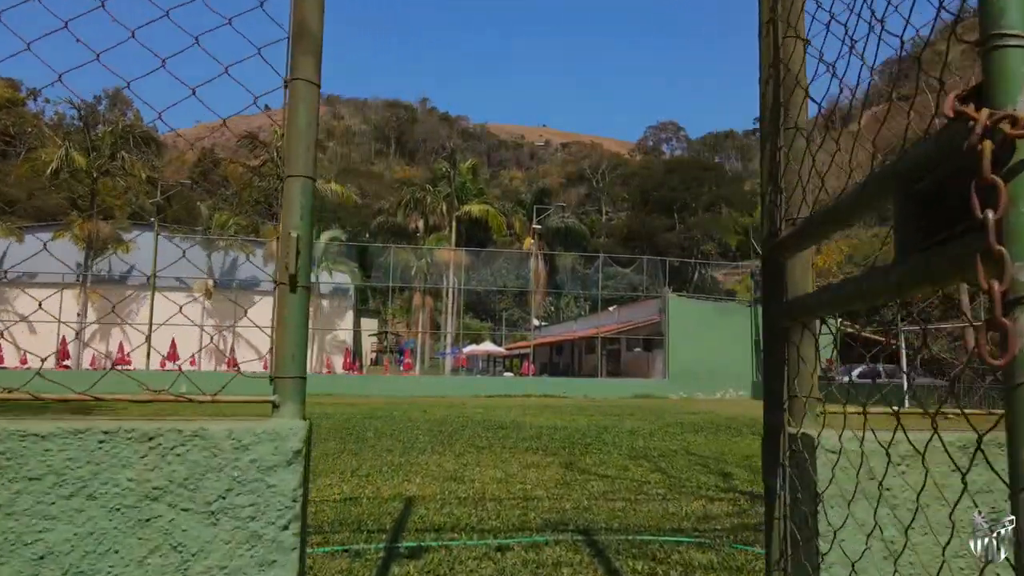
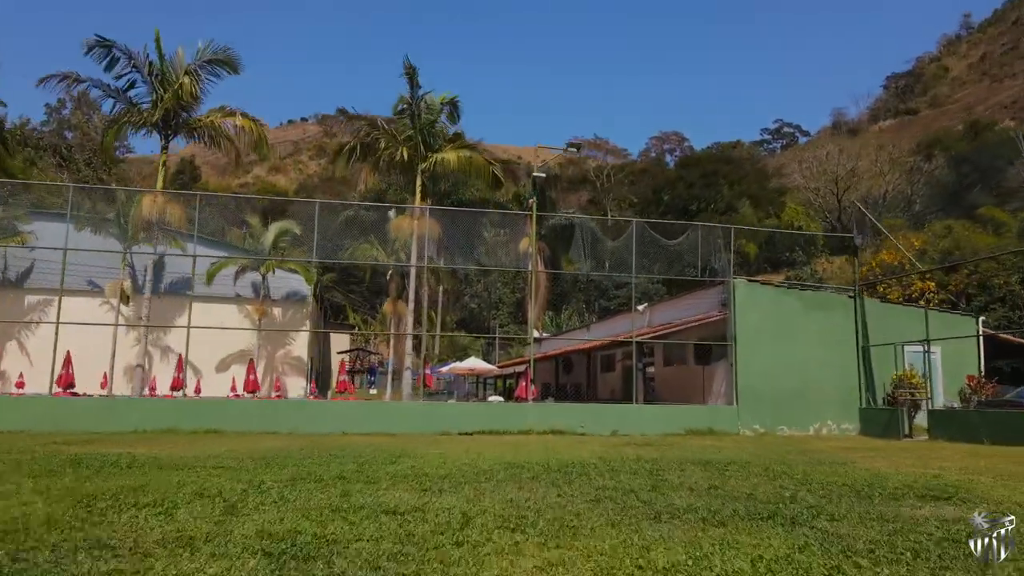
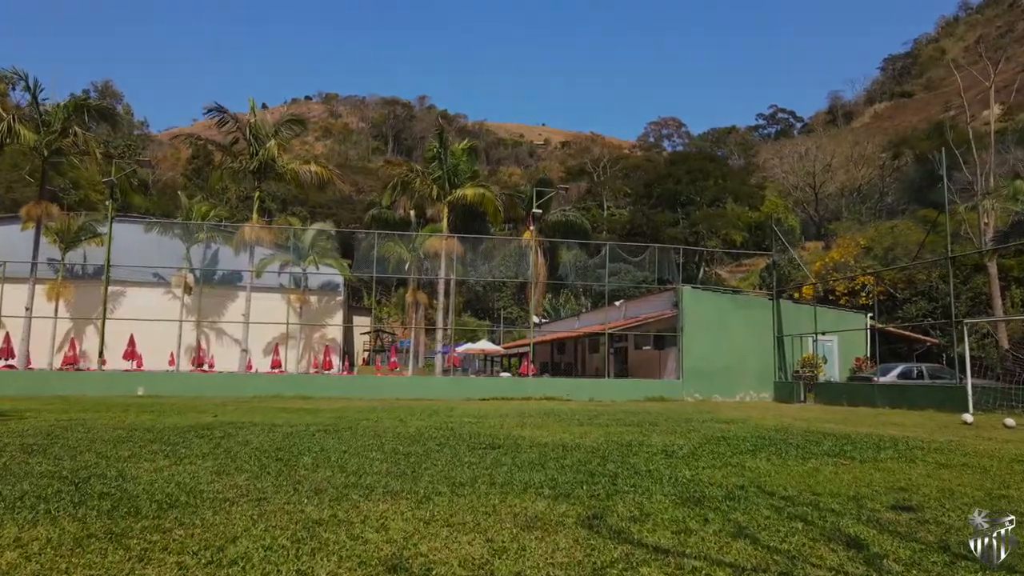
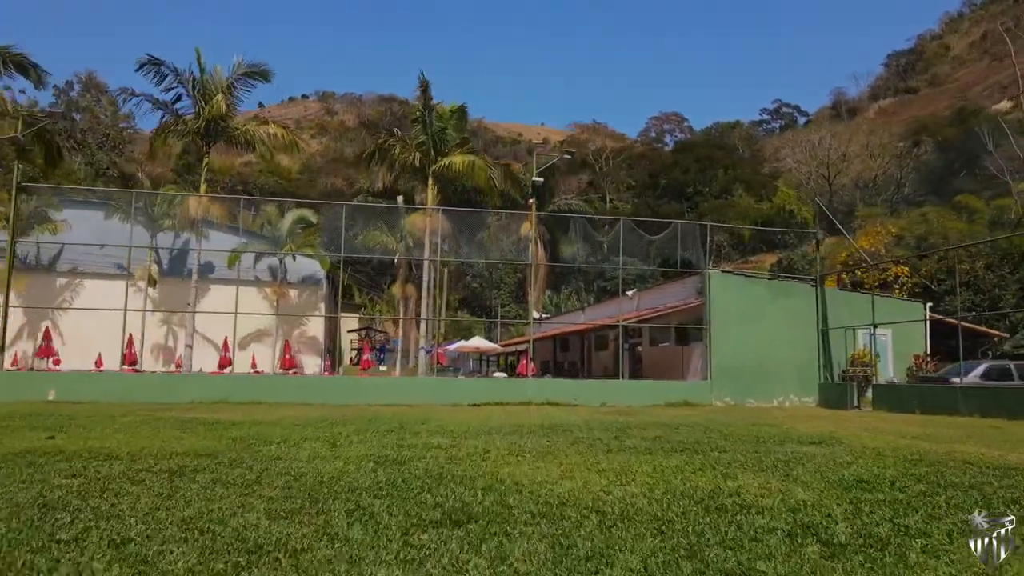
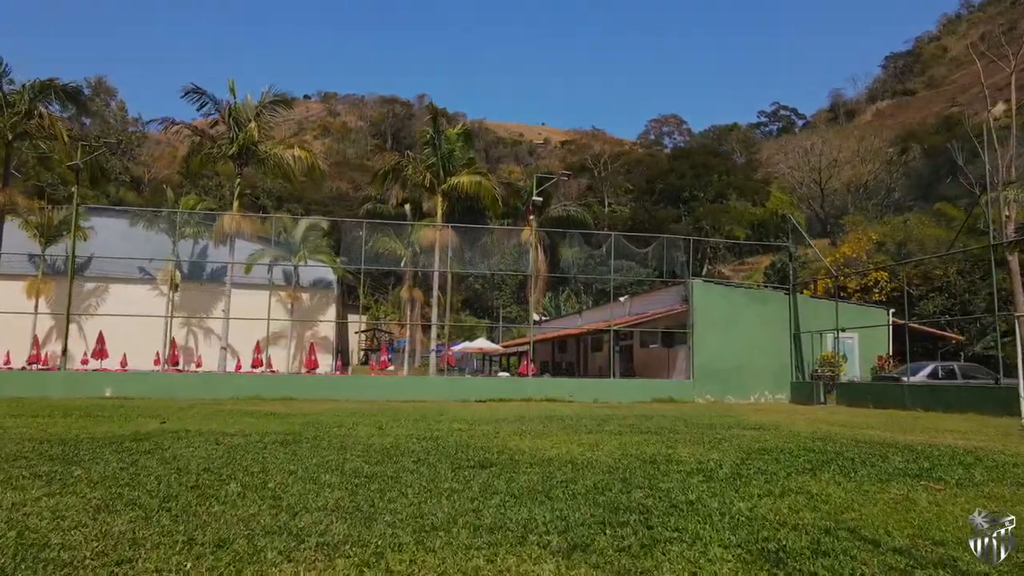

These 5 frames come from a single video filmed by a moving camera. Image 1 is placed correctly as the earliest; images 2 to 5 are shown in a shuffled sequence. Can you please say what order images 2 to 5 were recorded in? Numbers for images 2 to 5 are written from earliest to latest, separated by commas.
3, 5, 4, 2
